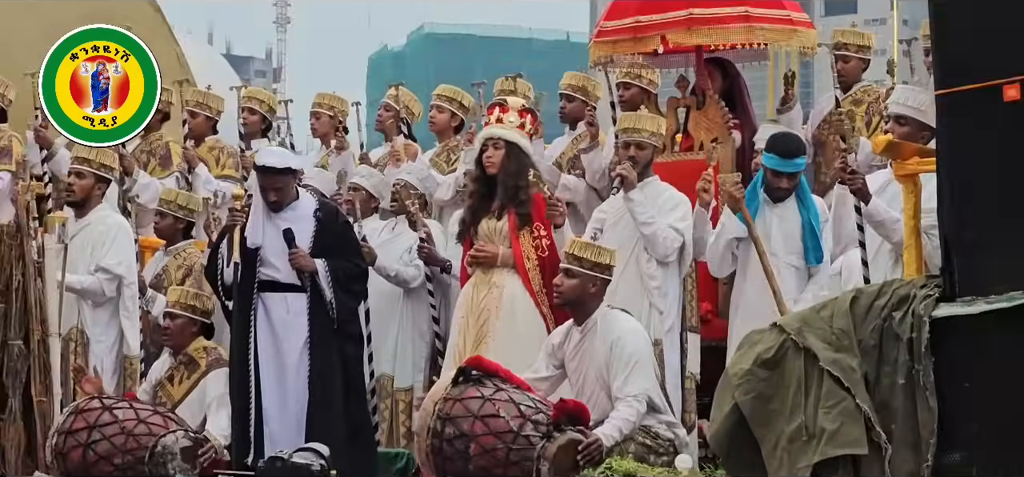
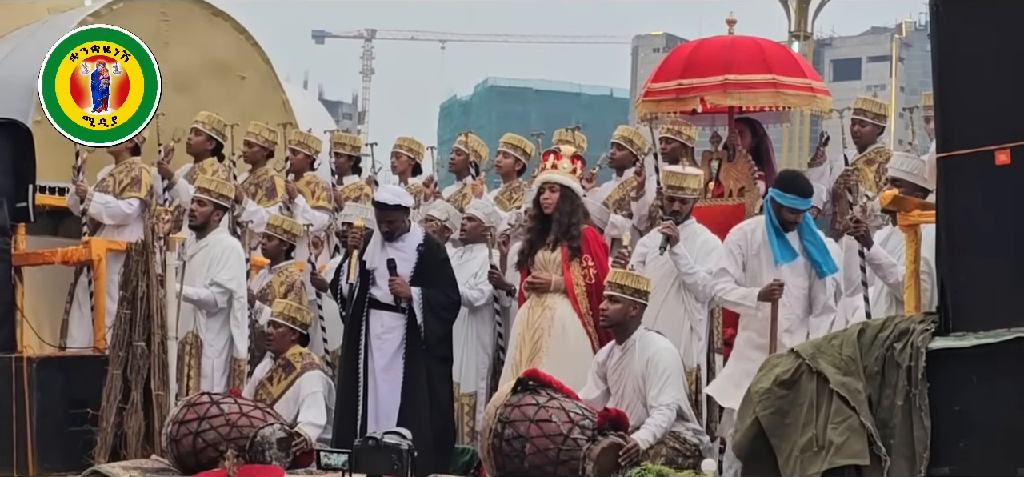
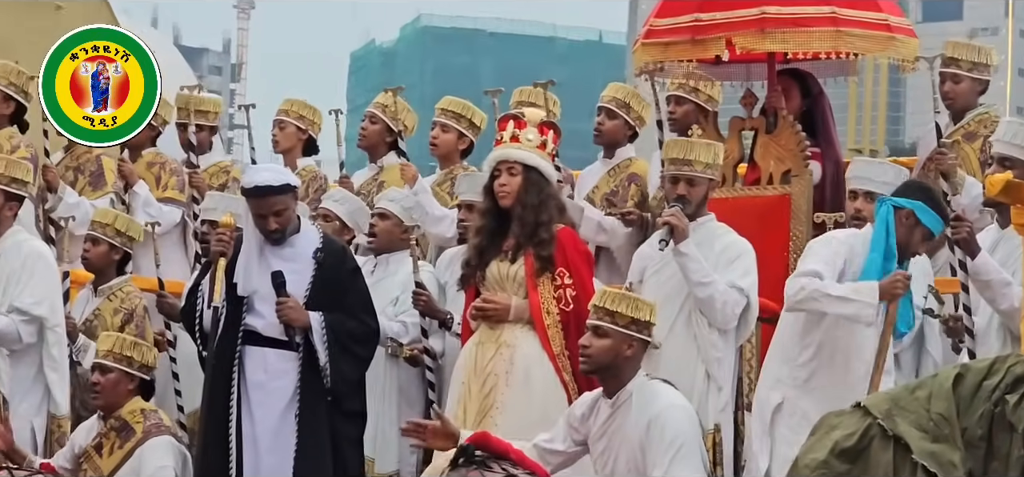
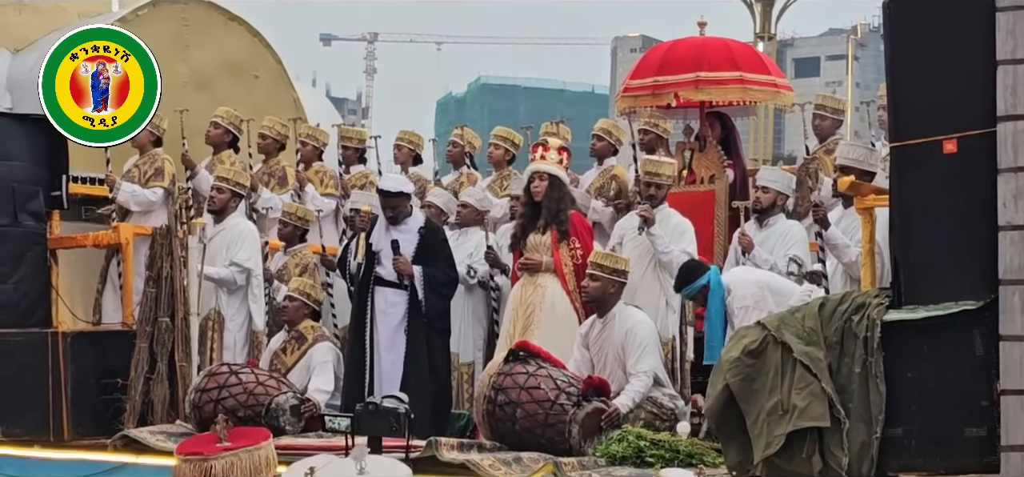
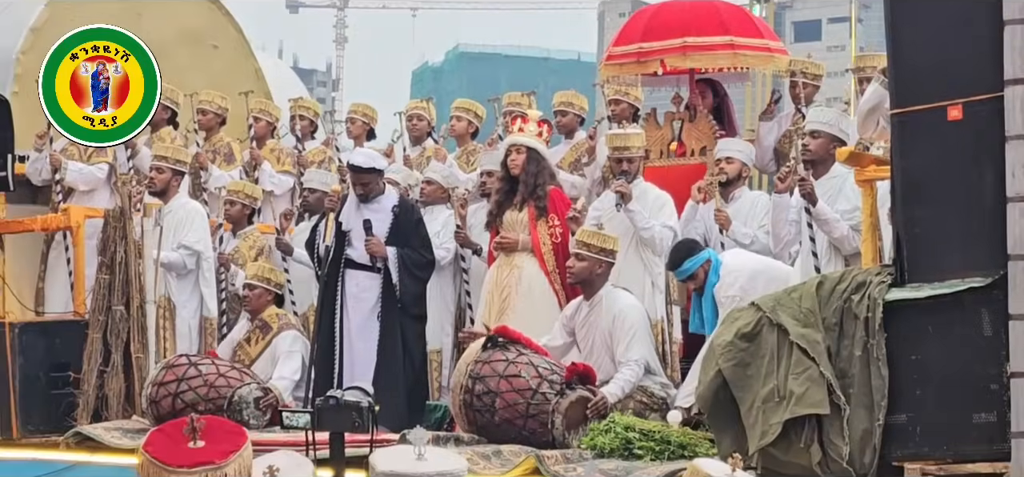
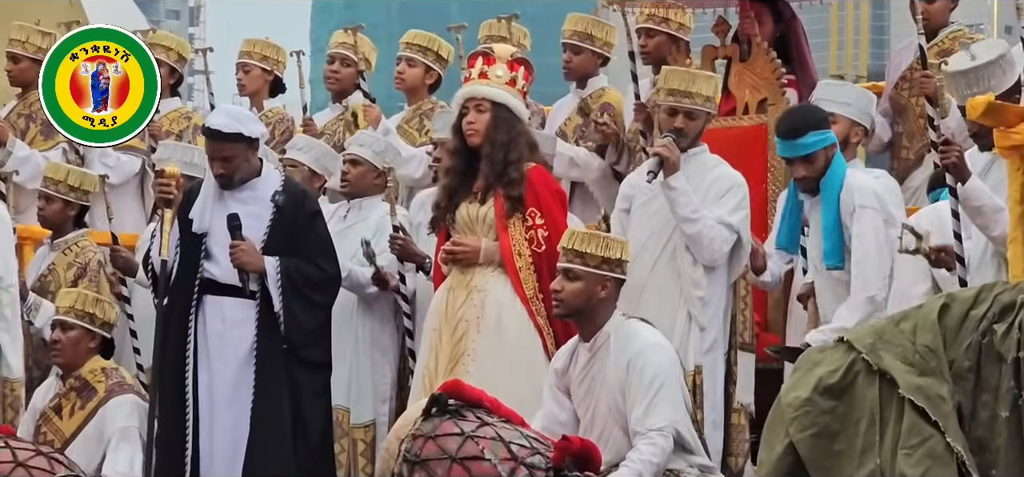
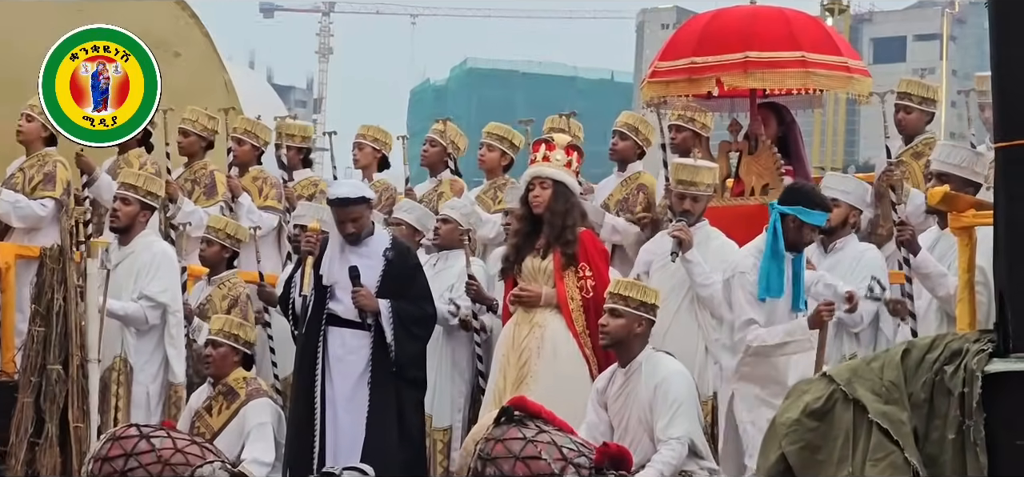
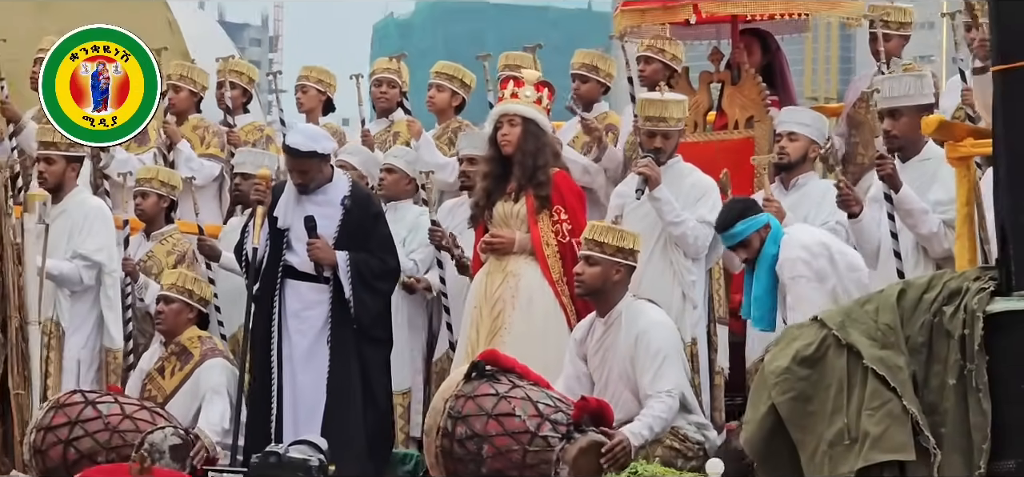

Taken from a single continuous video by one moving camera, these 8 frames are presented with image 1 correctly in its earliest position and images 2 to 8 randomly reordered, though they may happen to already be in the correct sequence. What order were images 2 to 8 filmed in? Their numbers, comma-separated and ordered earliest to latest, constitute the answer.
6, 8, 5, 4, 2, 7, 3
